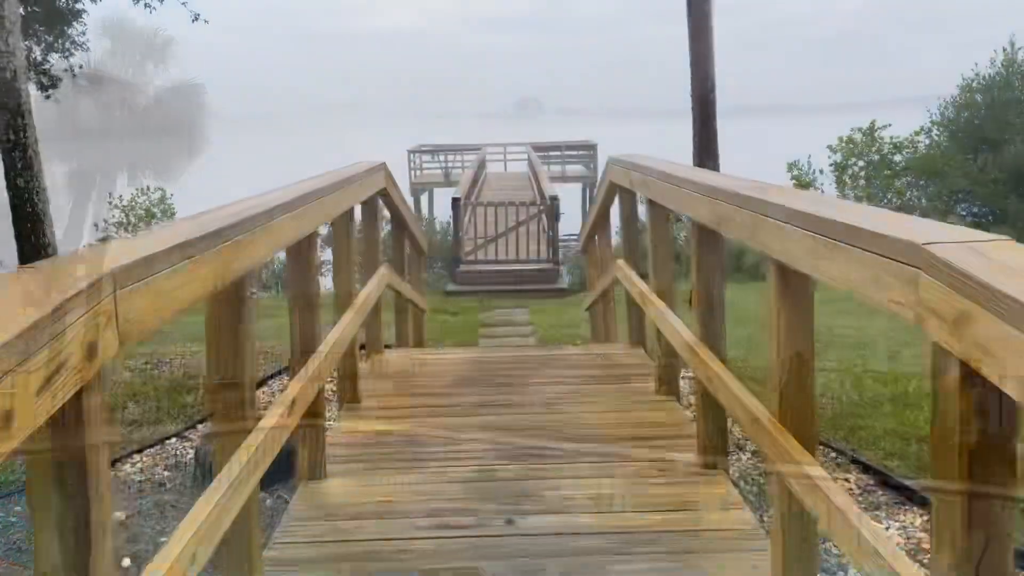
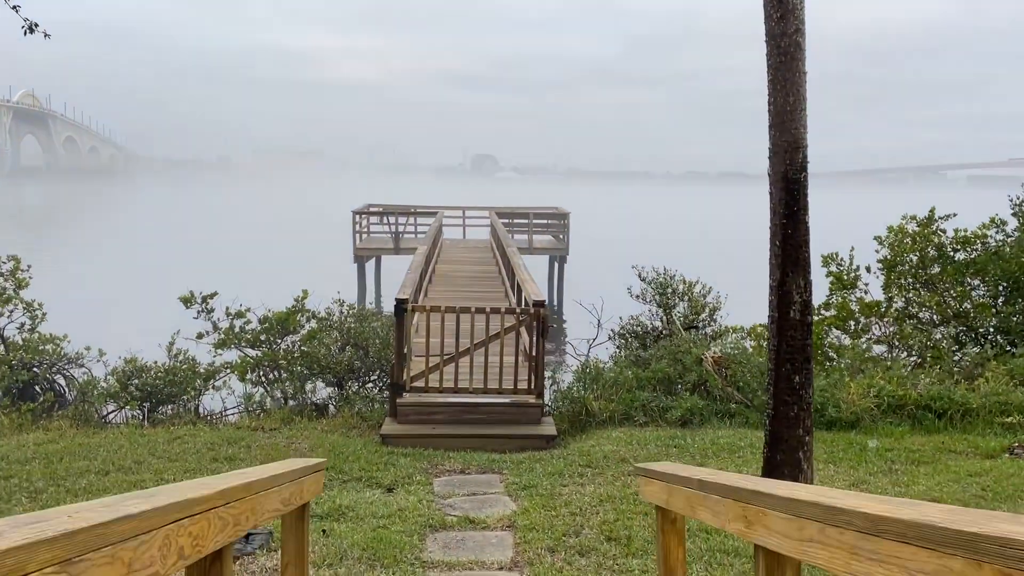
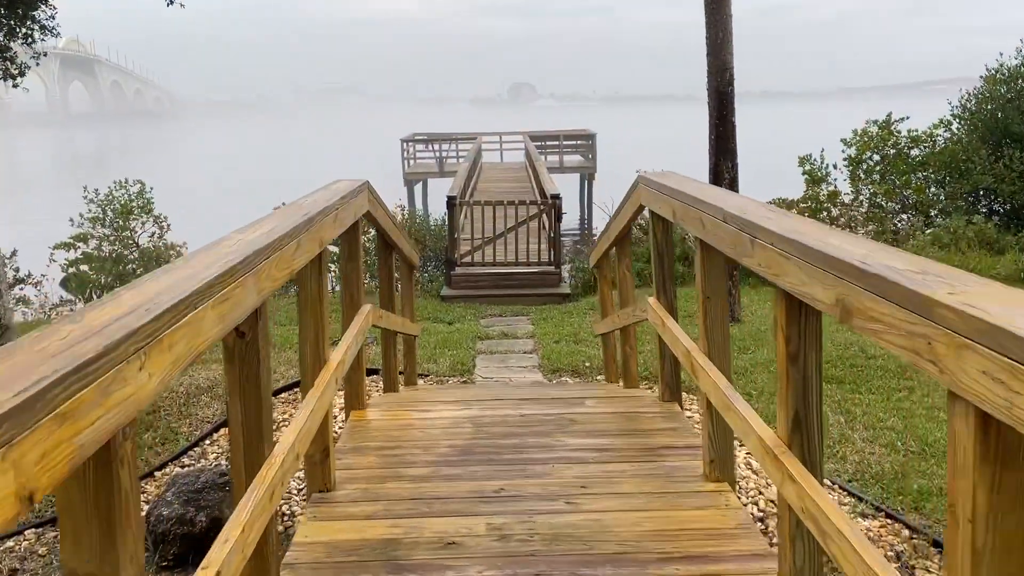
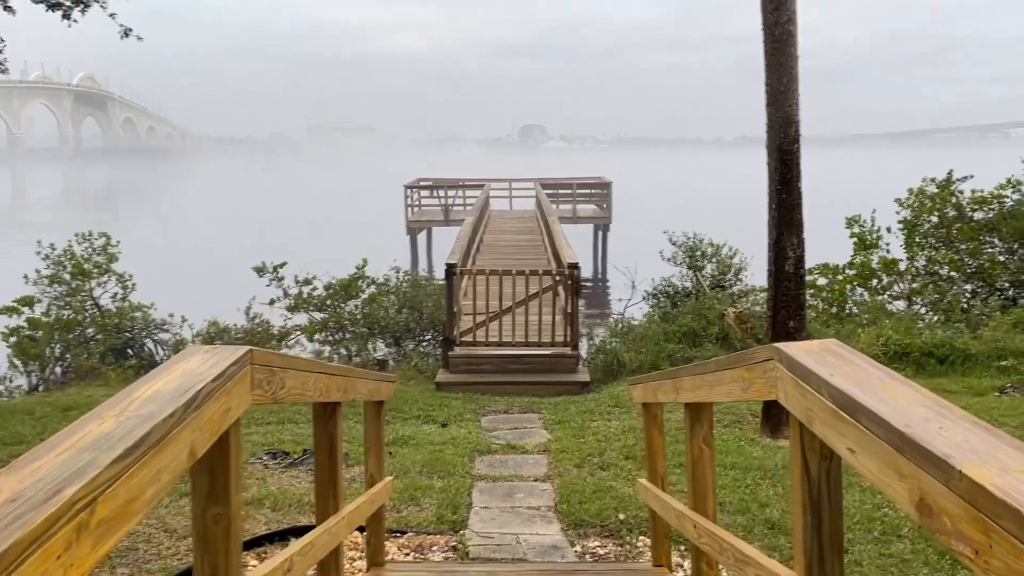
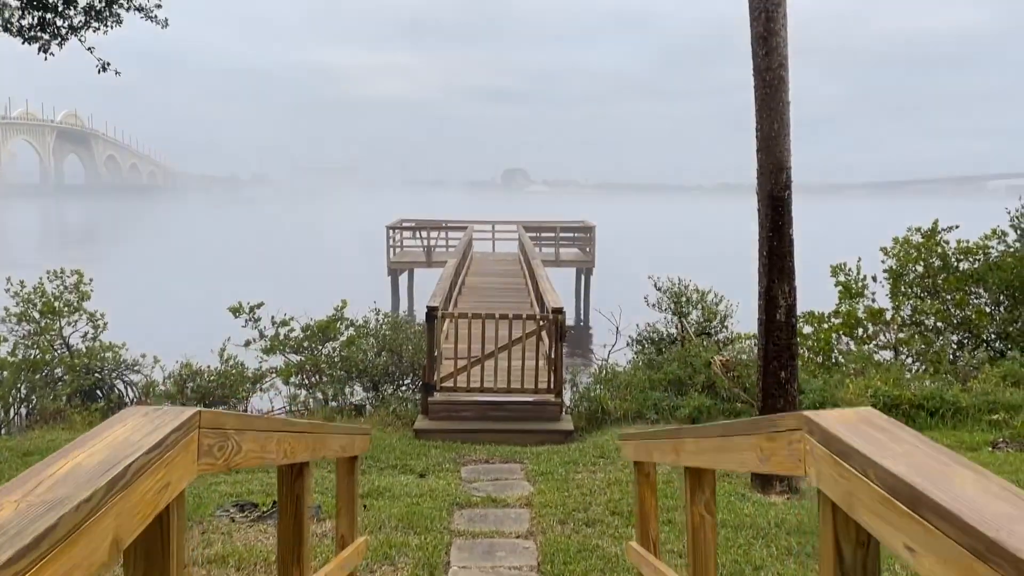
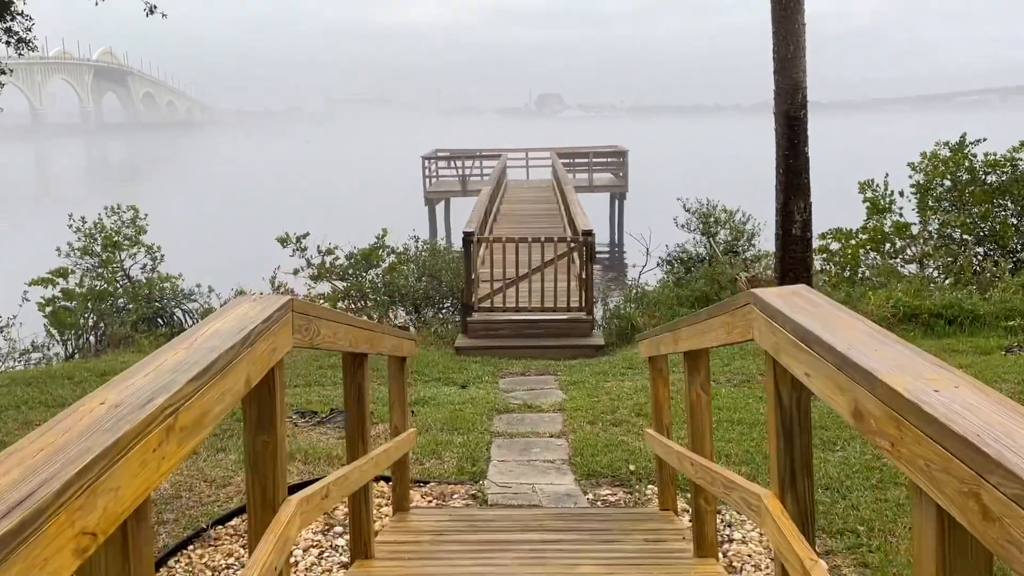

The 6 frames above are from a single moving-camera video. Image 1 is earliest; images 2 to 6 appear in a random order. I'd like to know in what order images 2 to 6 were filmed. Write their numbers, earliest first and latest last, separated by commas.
3, 6, 4, 5, 2
